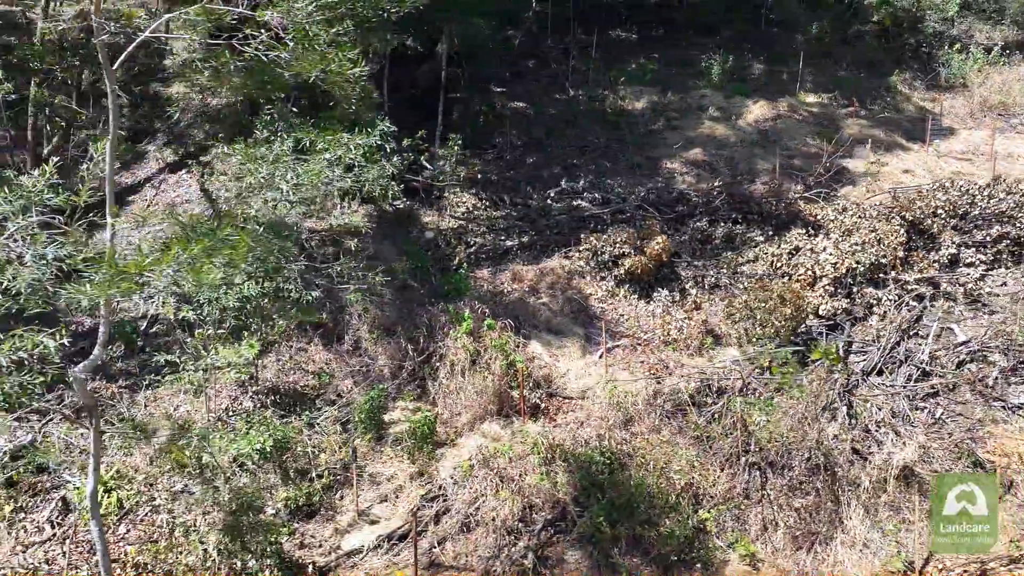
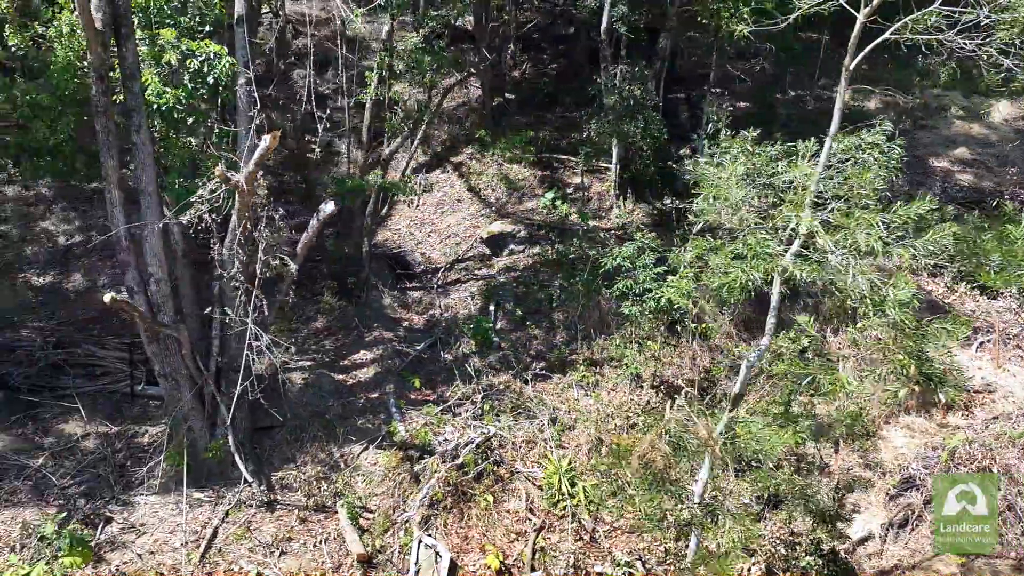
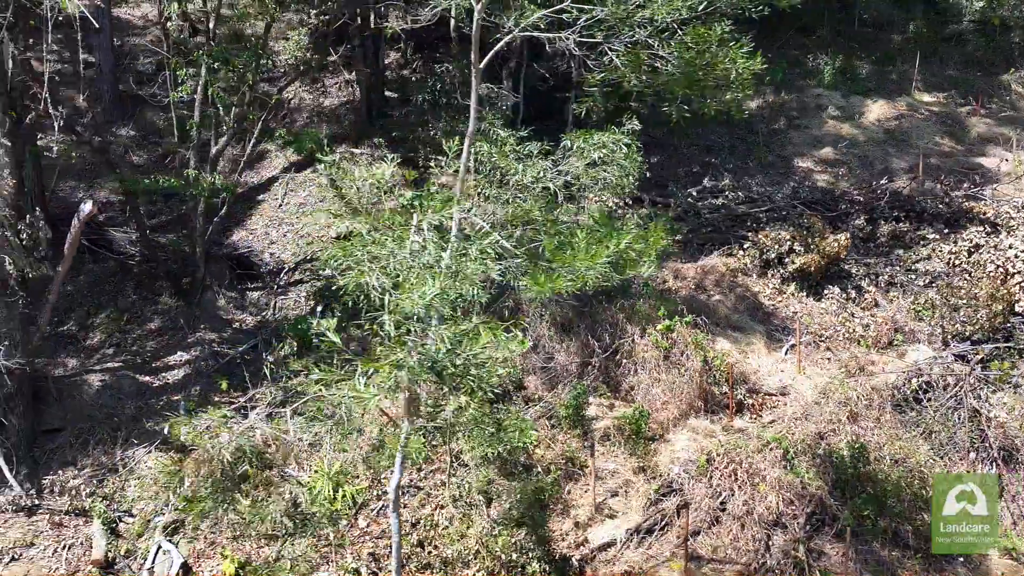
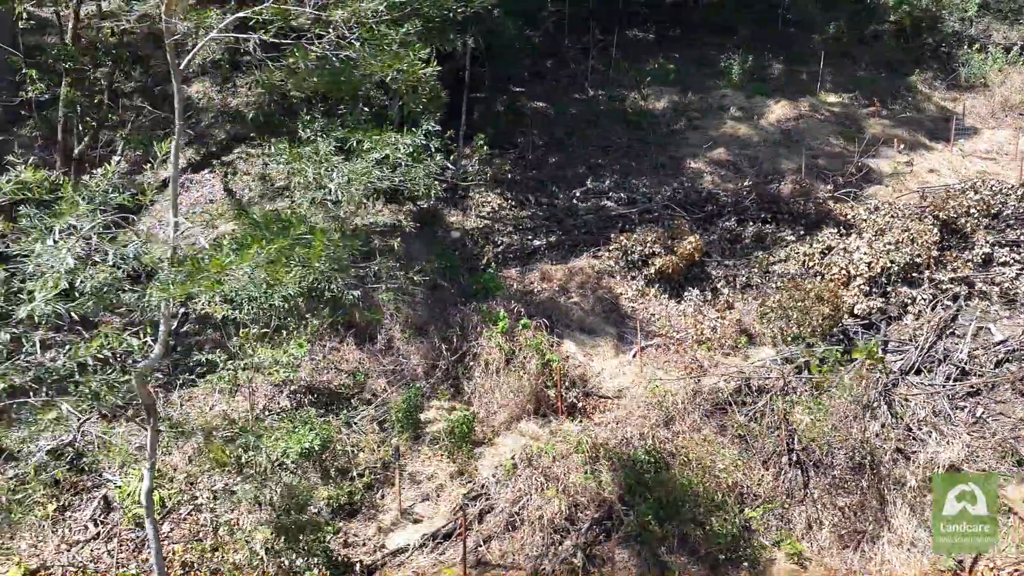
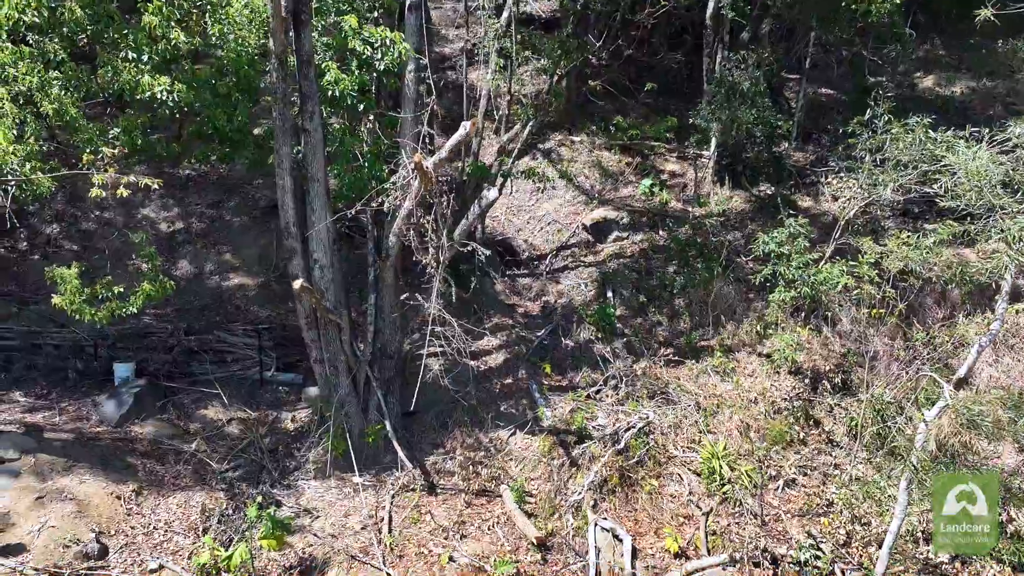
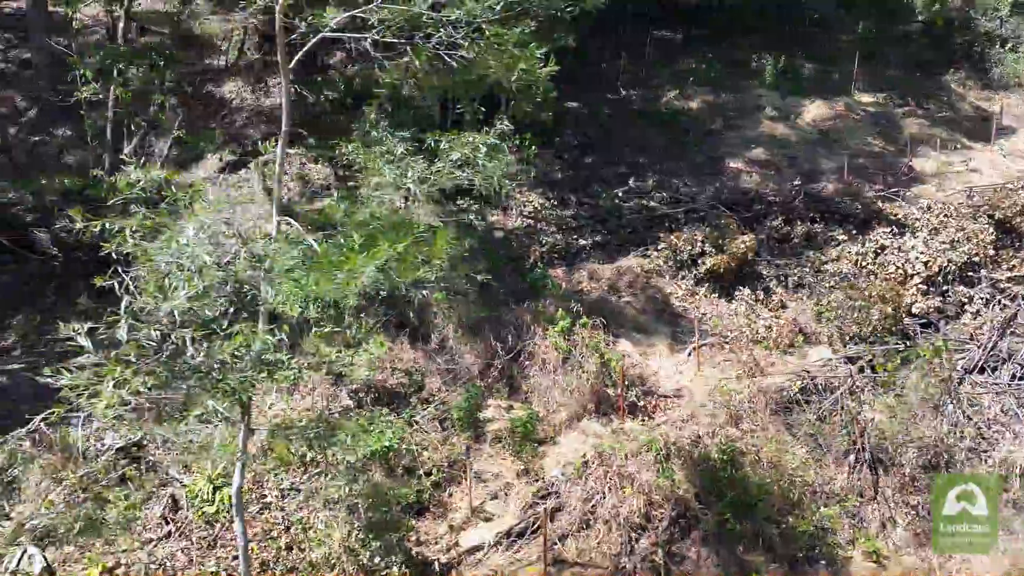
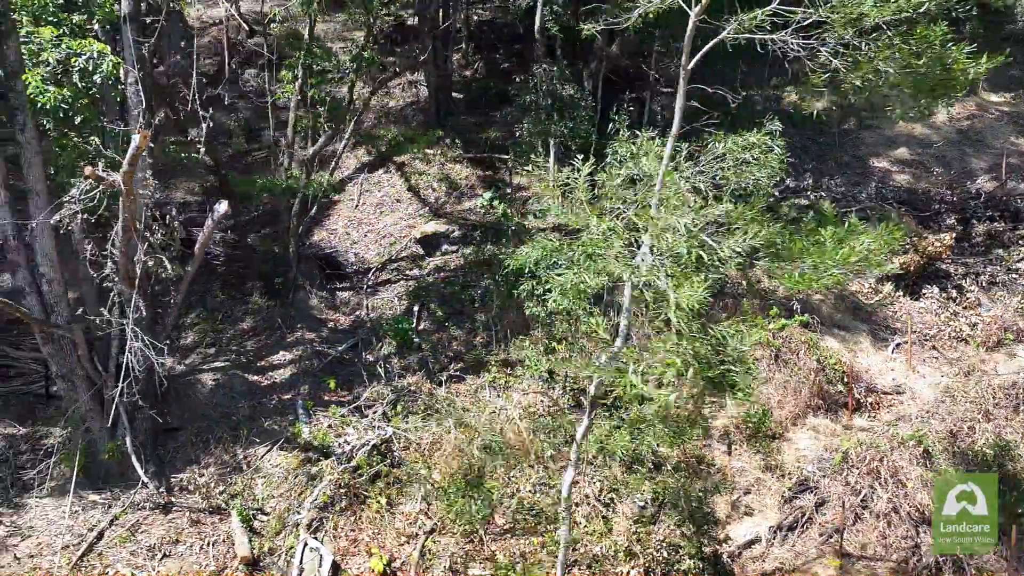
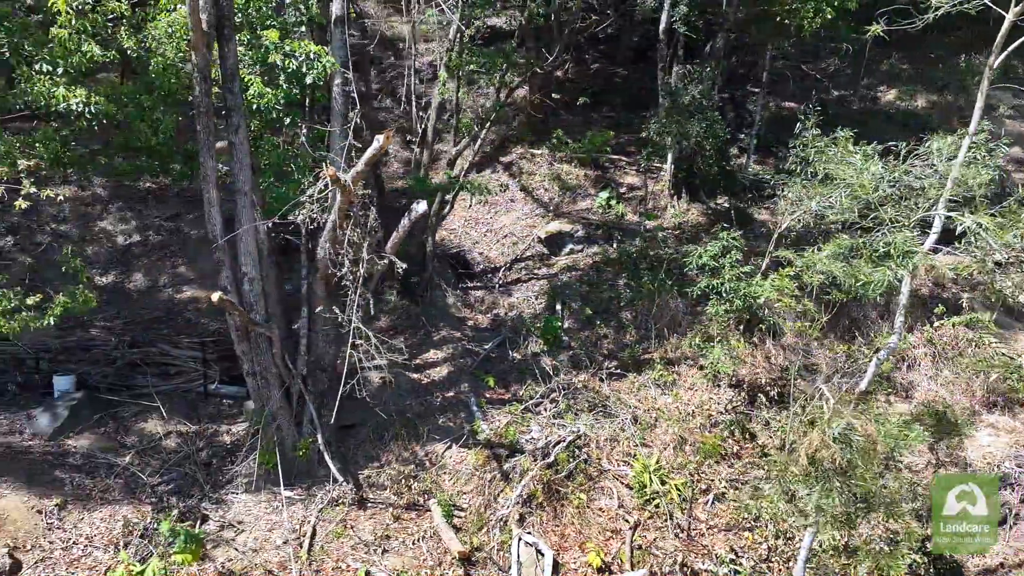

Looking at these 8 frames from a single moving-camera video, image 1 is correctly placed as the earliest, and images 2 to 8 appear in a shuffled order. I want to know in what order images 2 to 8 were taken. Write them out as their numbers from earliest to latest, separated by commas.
4, 6, 3, 7, 2, 8, 5
